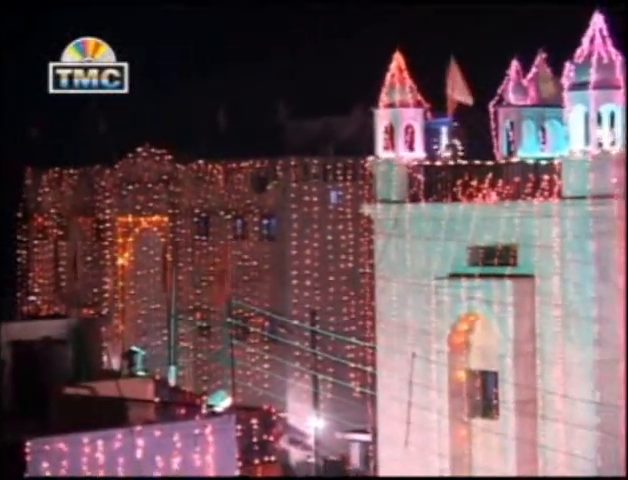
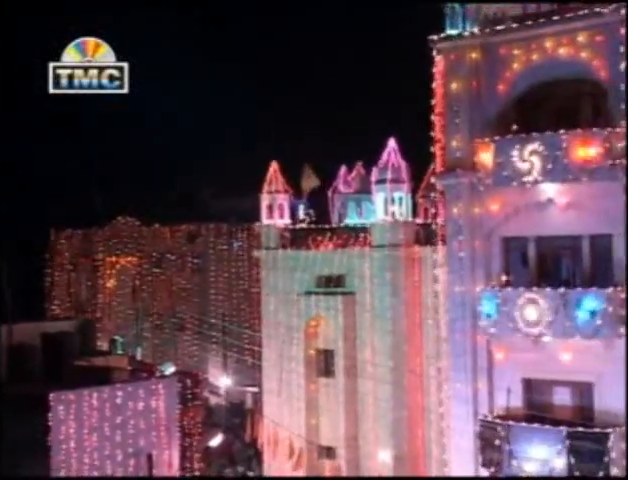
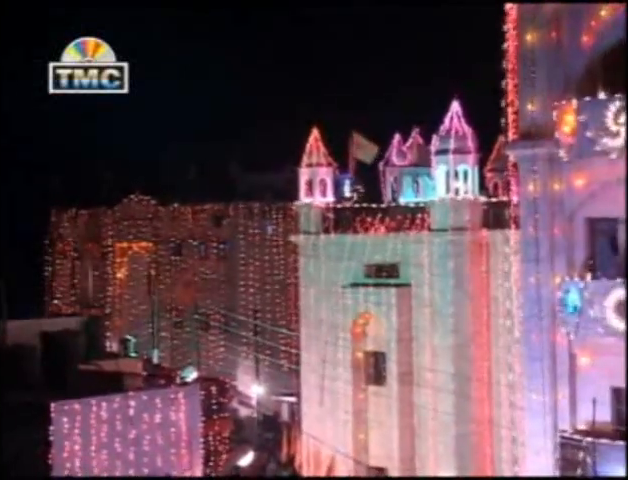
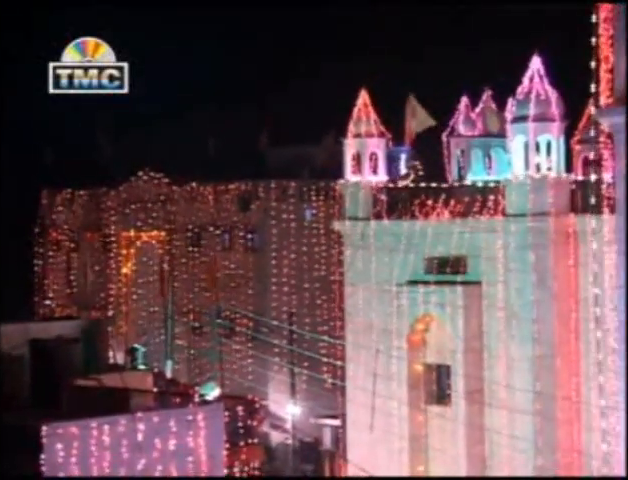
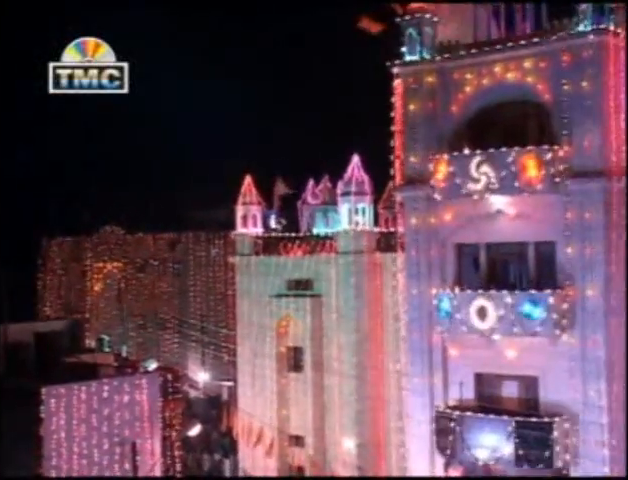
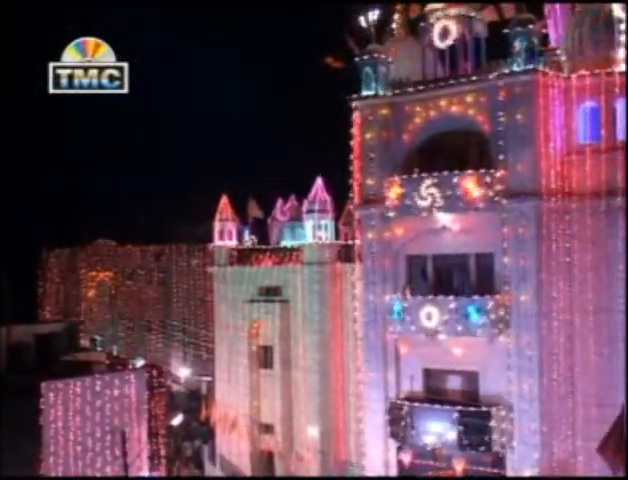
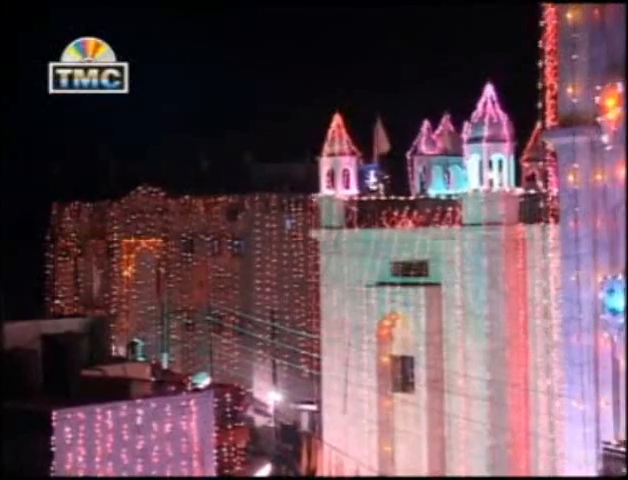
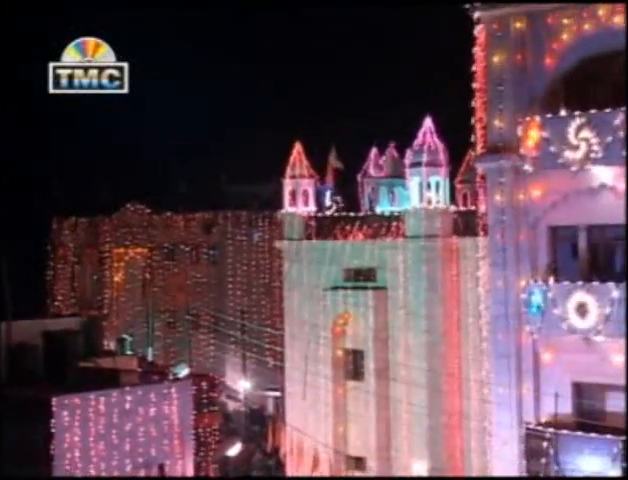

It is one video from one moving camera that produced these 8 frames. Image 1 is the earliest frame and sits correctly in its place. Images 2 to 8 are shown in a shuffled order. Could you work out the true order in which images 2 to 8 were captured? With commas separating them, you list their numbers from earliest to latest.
4, 7, 3, 8, 2, 5, 6
